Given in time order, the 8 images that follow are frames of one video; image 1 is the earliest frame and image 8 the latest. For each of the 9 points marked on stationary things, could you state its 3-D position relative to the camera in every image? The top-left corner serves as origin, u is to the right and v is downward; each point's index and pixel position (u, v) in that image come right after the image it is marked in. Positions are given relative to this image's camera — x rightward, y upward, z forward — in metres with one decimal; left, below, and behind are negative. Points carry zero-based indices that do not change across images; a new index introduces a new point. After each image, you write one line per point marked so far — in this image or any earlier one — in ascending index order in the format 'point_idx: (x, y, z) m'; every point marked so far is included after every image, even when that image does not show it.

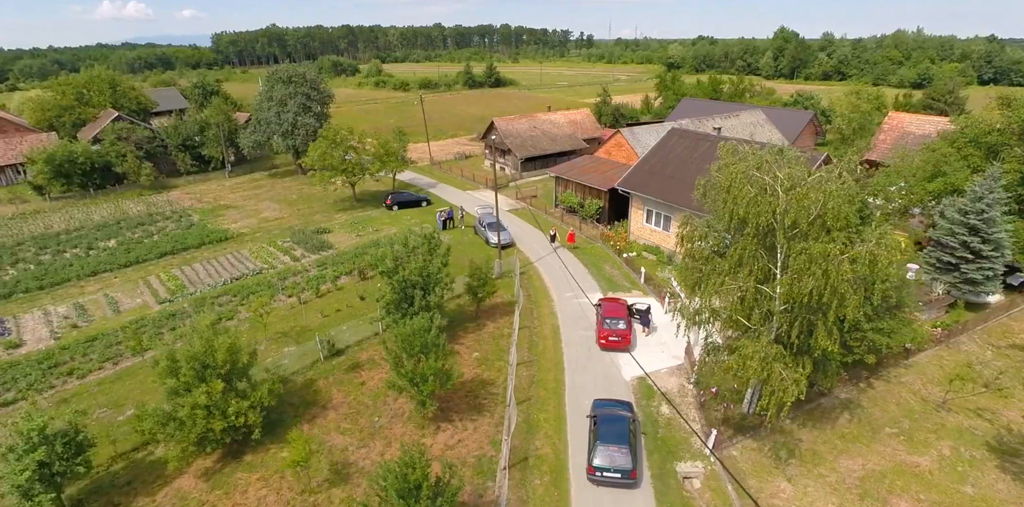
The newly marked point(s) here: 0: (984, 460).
0: (+12.7, -5.5, +12.5) m
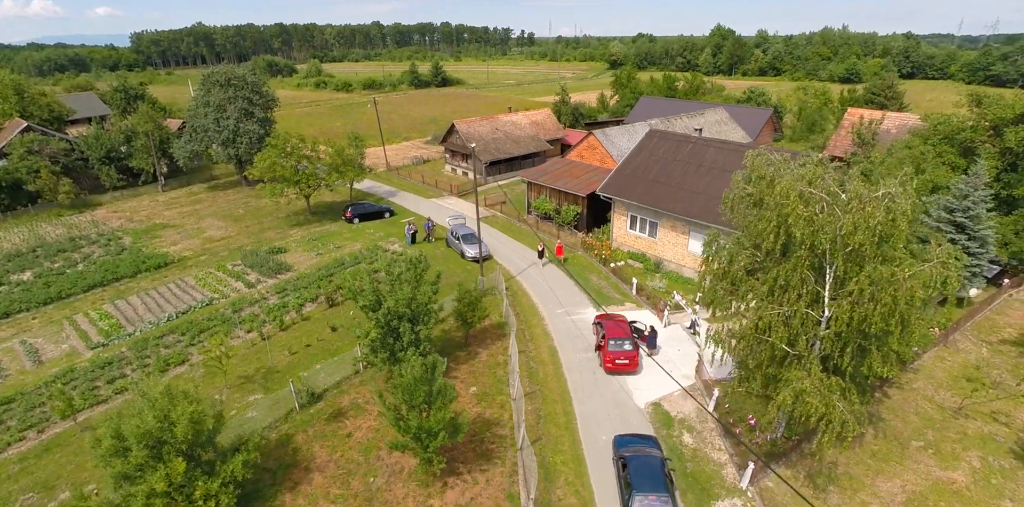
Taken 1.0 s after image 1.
0: (+13.2, -5.7, +12.3) m
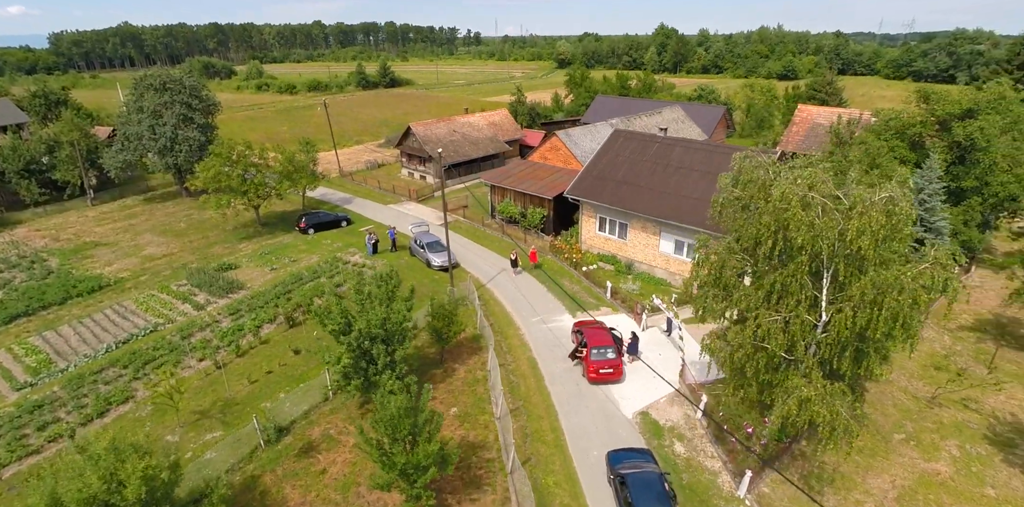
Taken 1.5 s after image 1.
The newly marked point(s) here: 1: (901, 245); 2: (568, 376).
0: (+13.0, -5.5, +12.7) m
1: (+7.4, +0.1, +9.0) m
2: (+2.1, -4.5, +17.4) m
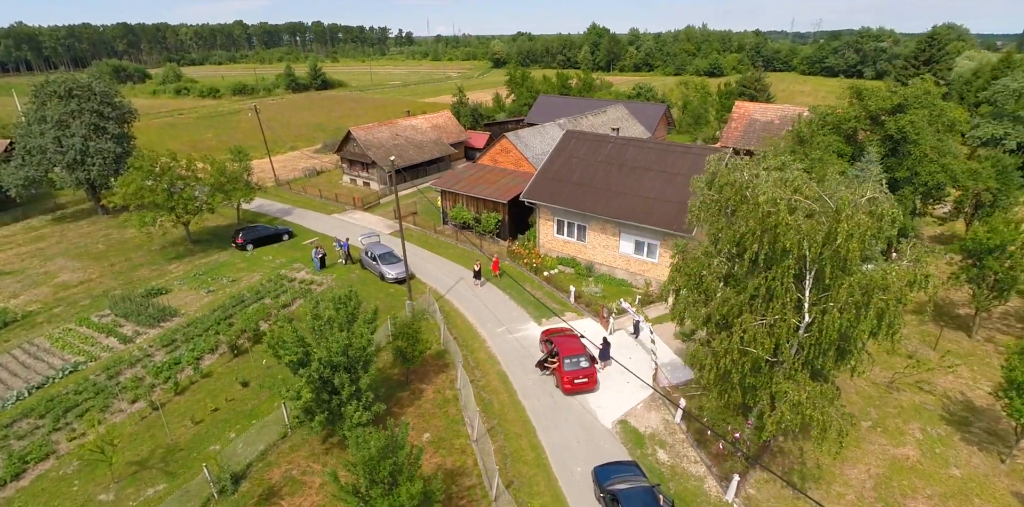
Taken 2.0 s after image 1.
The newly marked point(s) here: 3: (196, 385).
0: (+12.5, -5.2, +13.4) m
1: (+7.0, +0.2, +9.1) m
2: (+1.1, -4.8, +16.9) m
3: (-12.6, -5.2, +18.7) m
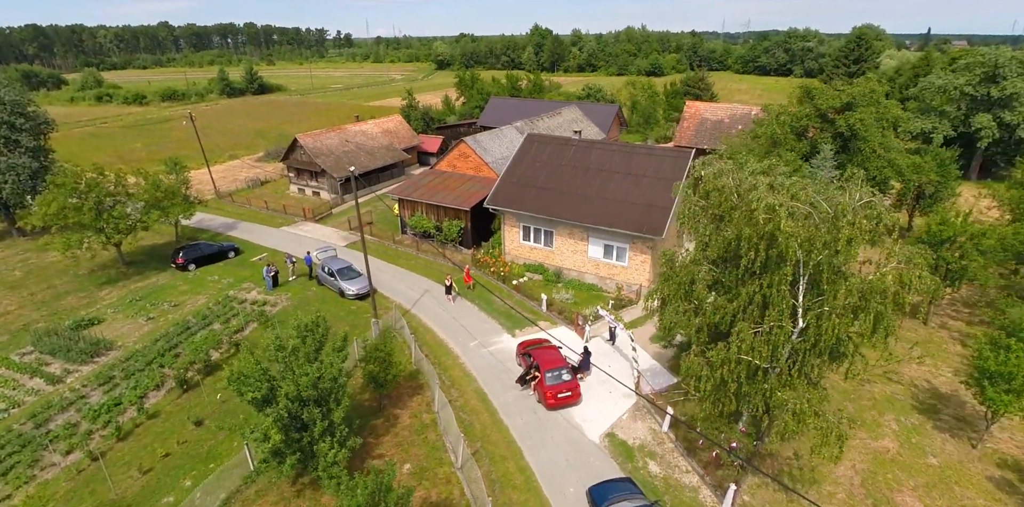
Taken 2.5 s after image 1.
0: (+12.1, -5.0, +13.8) m
1: (+6.8, +0.1, +9.1) m
2: (+0.4, -5.2, +16.3) m
3: (-13.3, -6.3, +16.9) m
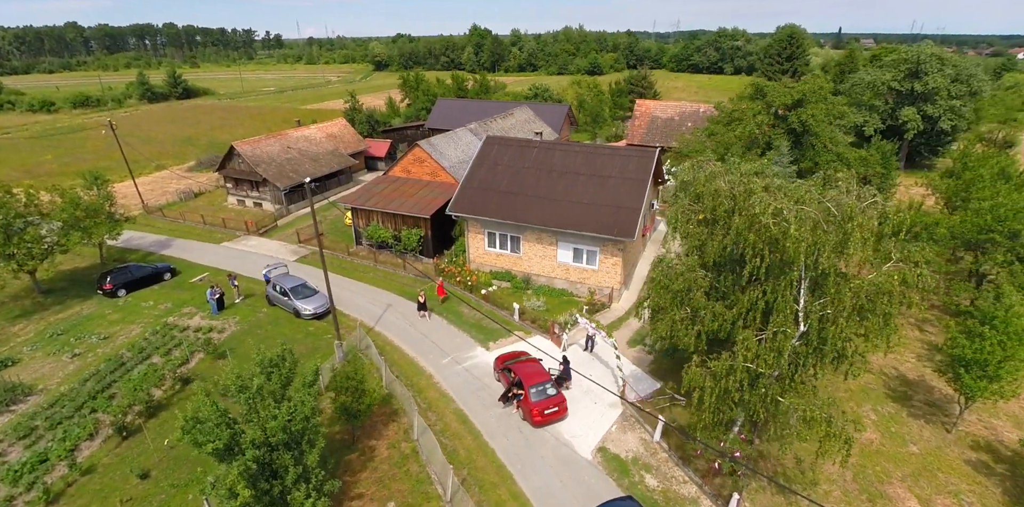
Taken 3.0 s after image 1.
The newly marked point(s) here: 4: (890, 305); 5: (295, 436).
0: (+11.7, -4.8, +14.3) m
1: (+6.7, 0.0, +9.0) m
2: (-0.1, -5.6, +15.6) m
3: (-13.8, -7.3, +14.8) m
4: (+7.2, -1.0, +9.0) m
5: (-5.3, -4.4, +11.4) m
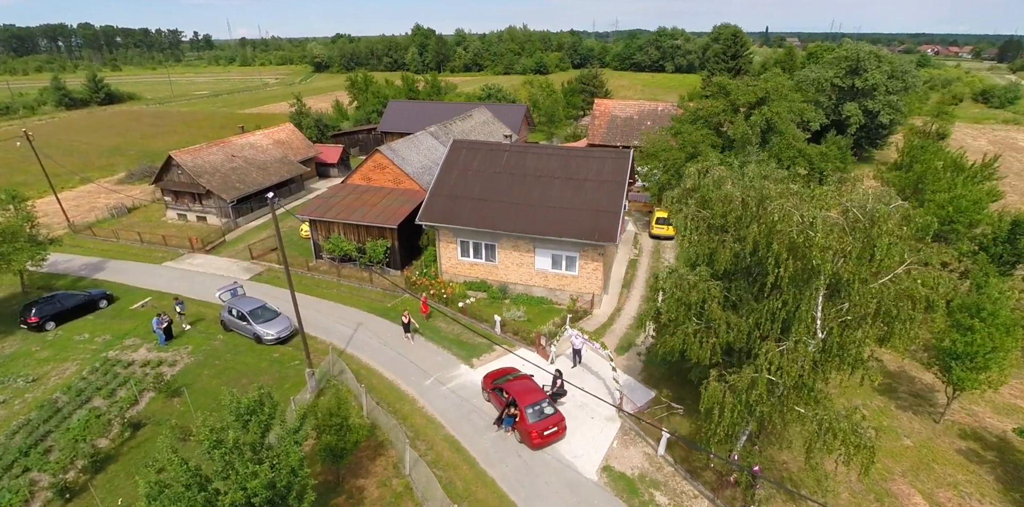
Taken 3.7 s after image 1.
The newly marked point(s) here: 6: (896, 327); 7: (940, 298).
0: (+11.7, -4.7, +14.6) m
1: (+6.9, -0.1, +8.8) m
2: (-0.2, -6.0, +14.8) m
3: (-13.7, -8.4, +12.7) m
4: (+7.4, -1.1, +8.8) m
5: (-5.1, -5.1, +10.1) m
6: (+7.0, -1.5, +8.8) m
7: (+8.2, -0.9, +9.2) m
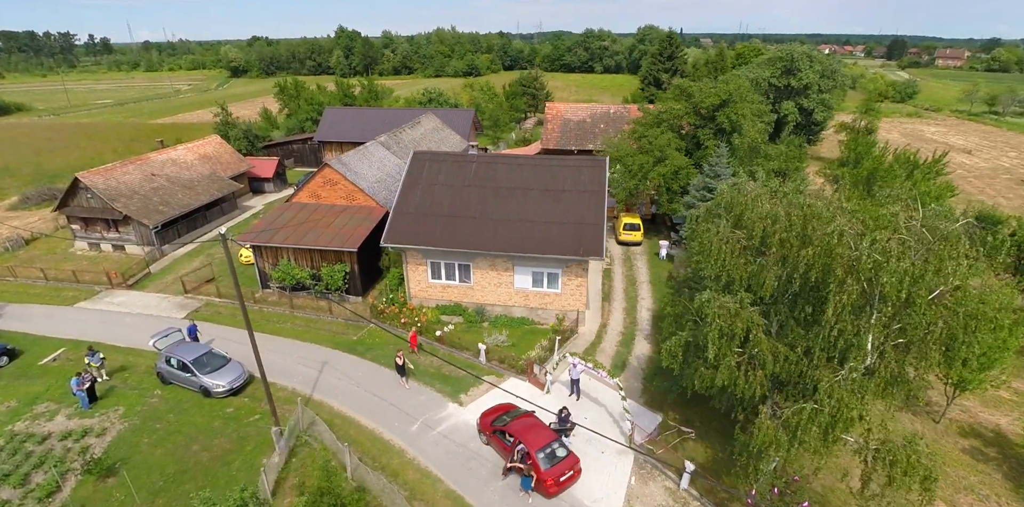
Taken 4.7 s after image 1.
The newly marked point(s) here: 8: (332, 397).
0: (+11.8, -4.9, +14.6) m
1: (+7.5, -0.5, +8.3) m
2: (+0.1, -6.9, +13.4) m
3: (-12.8, -10.1, +9.7) m
4: (+8.0, -1.5, +8.4) m
5: (-4.2, -6.2, +8.2) m
6: (+7.7, -1.9, +8.3) m
7: (+8.8, -1.2, +8.8) m
8: (-7.0, -5.6, +18.4) m
